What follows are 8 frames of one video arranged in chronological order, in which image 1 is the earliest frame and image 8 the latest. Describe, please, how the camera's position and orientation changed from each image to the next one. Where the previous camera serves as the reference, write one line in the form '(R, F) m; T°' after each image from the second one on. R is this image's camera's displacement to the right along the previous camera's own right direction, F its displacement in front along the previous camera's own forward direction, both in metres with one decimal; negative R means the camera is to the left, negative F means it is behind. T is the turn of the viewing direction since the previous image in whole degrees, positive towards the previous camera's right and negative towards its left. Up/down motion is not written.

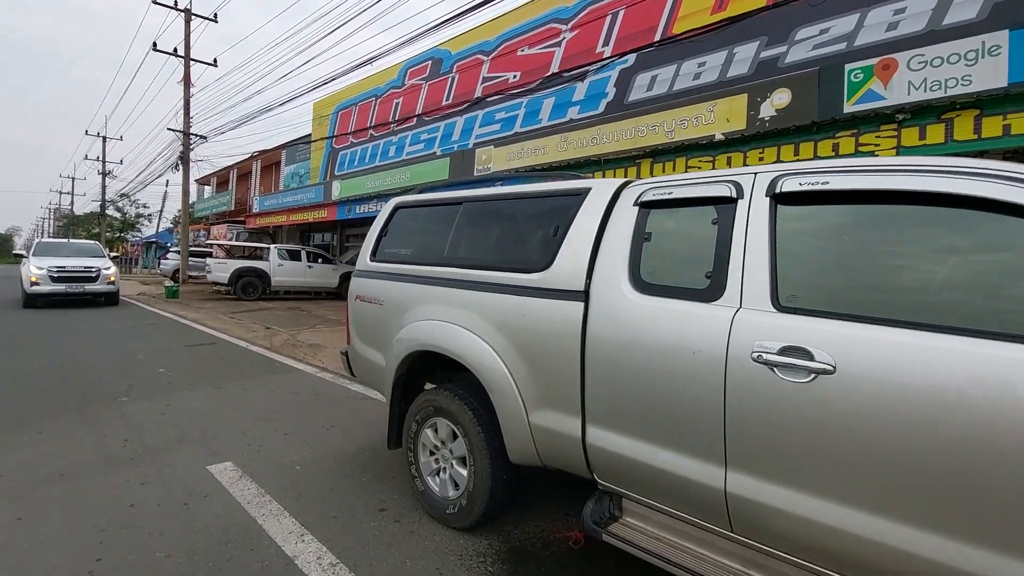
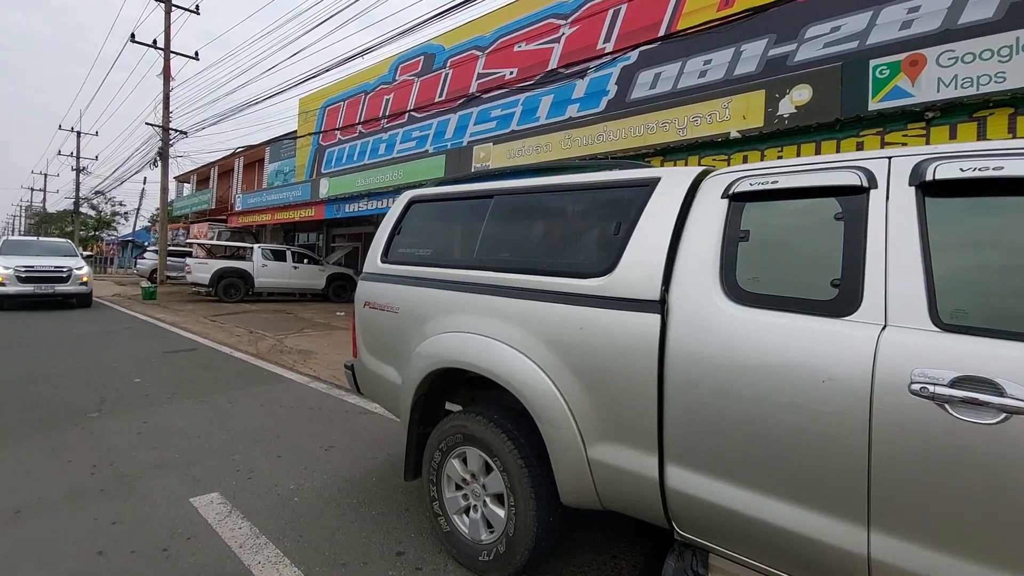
(-0.3, +0.5) m; +2°
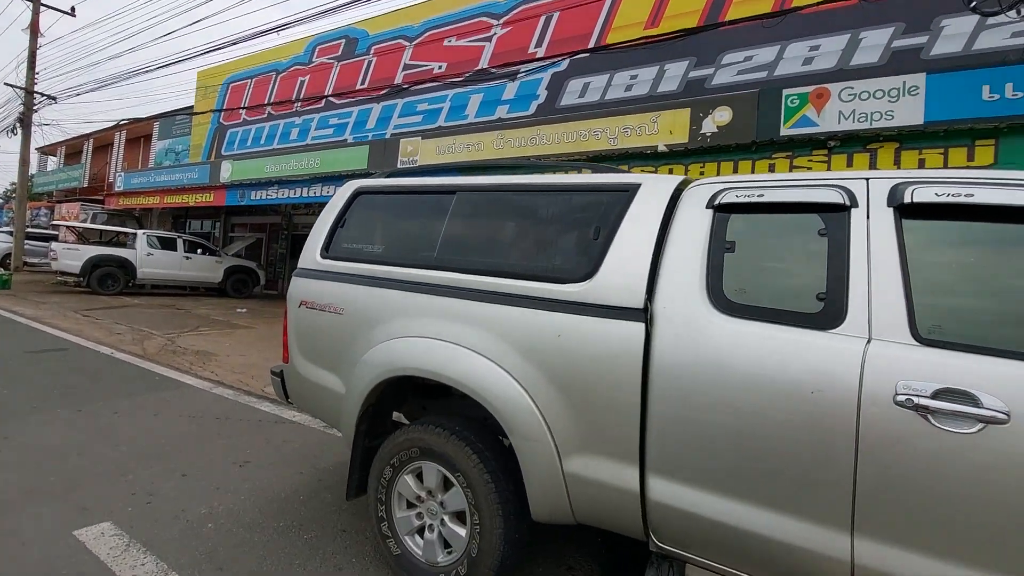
(-0.3, +0.2) m; +10°
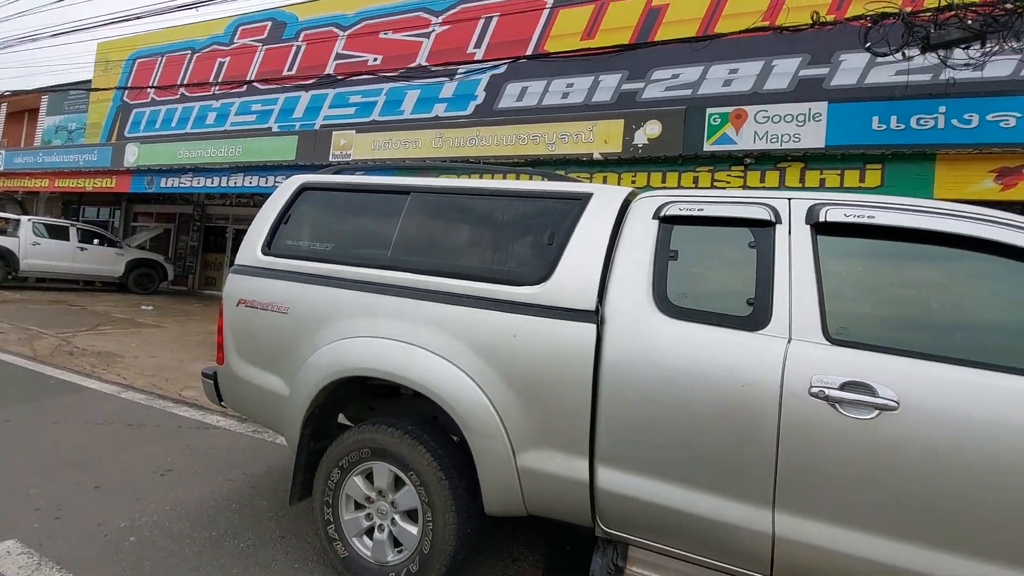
(-0.1, -0.1) m; +8°
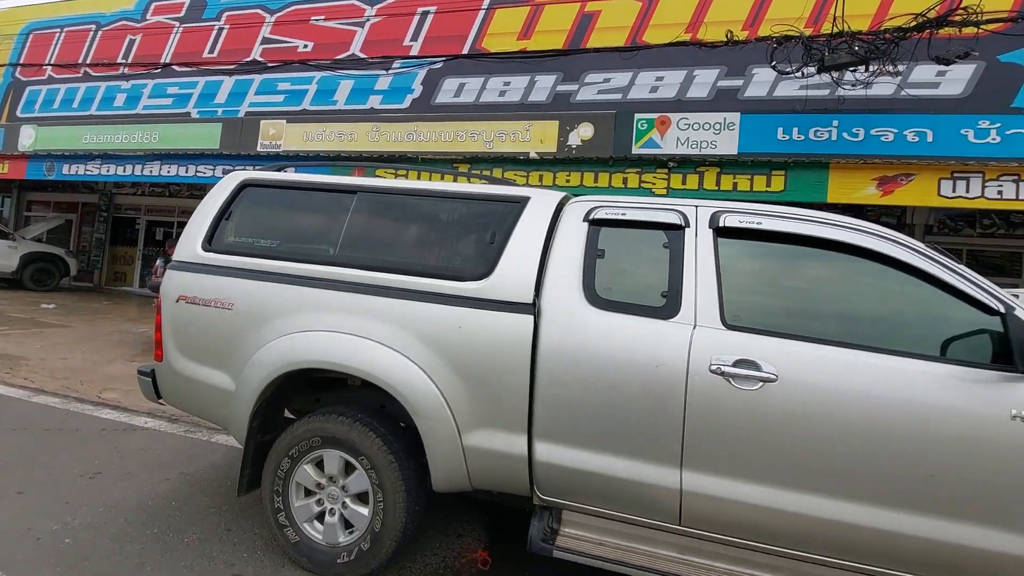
(0.0, -0.2) m; +7°
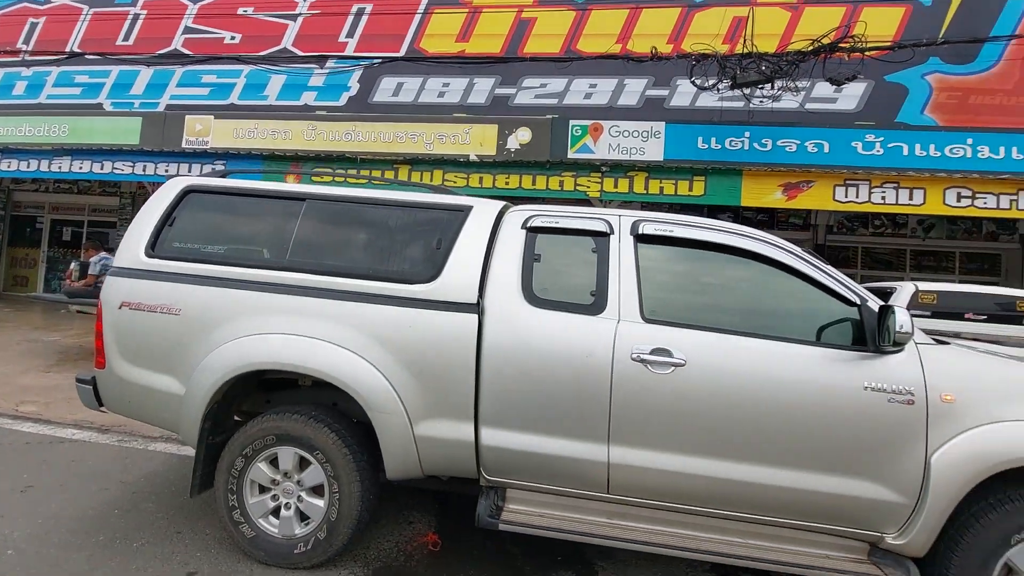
(0.0, -0.3) m; +7°
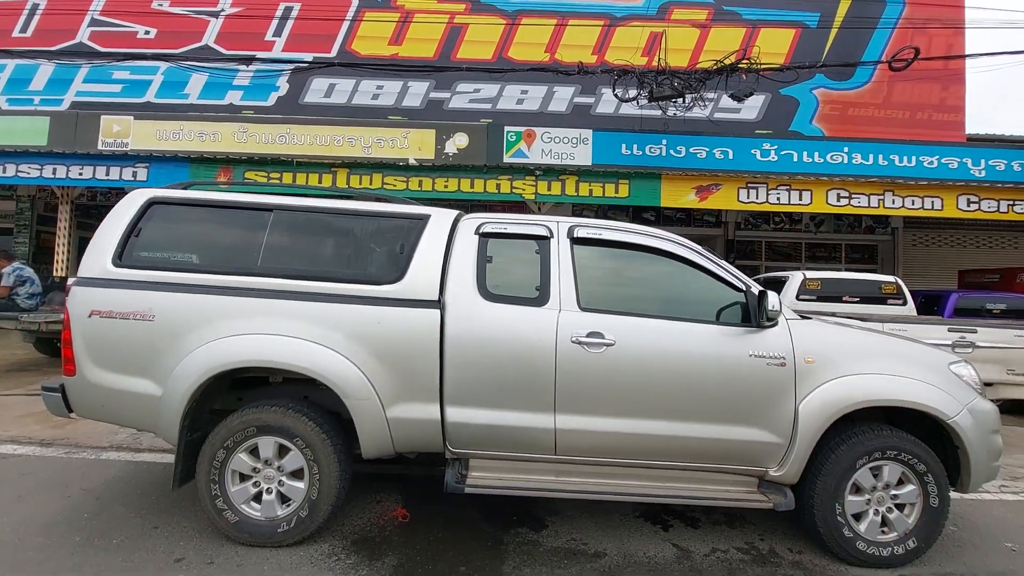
(-0.1, -0.5) m; +8°
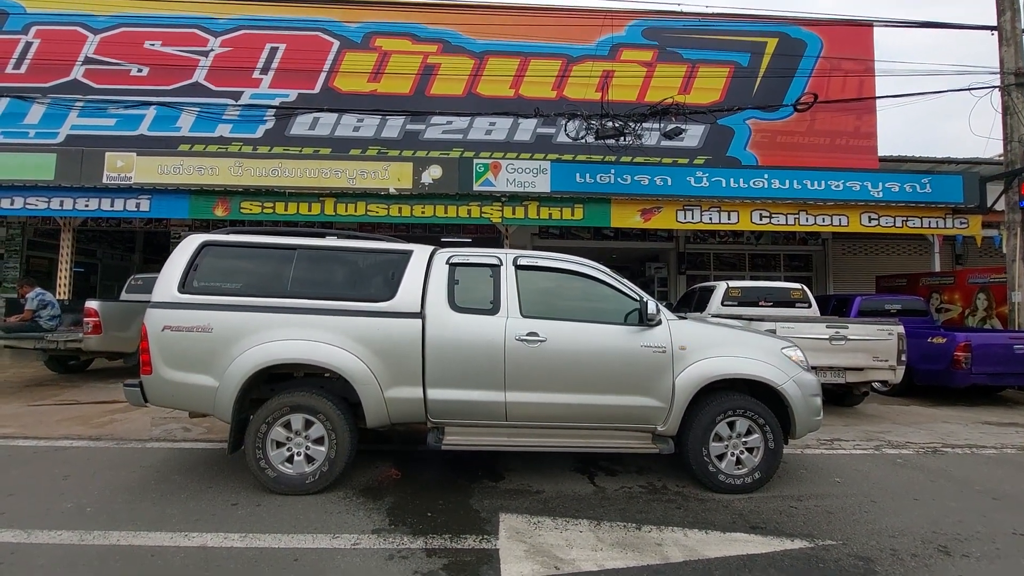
(+0.2, -1.3) m; +3°
